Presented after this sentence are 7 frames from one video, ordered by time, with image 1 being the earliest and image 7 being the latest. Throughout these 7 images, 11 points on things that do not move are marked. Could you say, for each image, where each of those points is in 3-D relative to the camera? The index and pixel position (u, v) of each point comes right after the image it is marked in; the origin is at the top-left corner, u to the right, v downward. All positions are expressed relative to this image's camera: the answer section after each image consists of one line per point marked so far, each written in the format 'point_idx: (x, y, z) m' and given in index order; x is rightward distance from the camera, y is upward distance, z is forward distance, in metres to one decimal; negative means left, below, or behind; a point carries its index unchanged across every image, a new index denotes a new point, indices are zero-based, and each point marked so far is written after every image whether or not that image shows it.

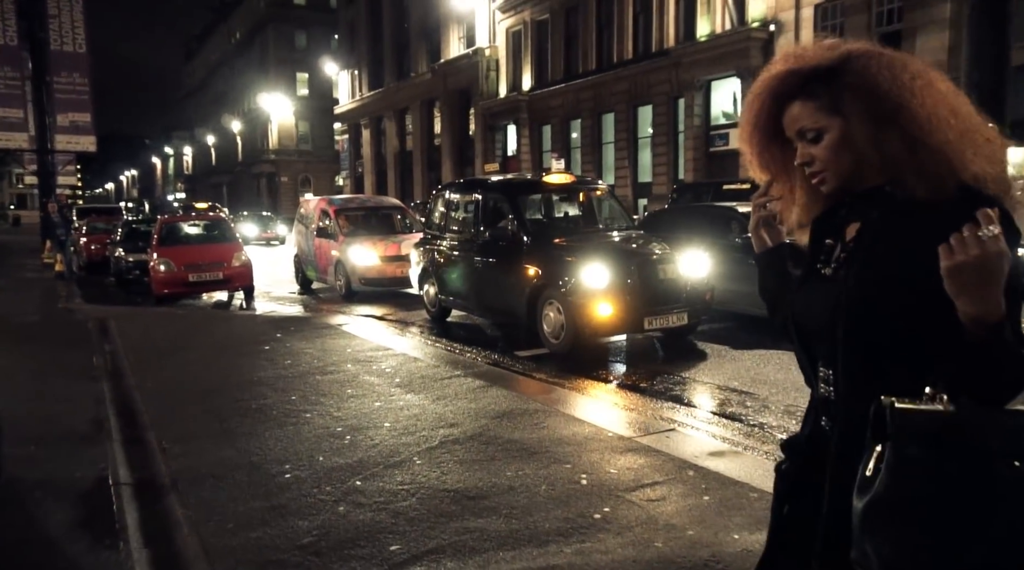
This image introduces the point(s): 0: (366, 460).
0: (-1.0, -1.3, +6.3) m
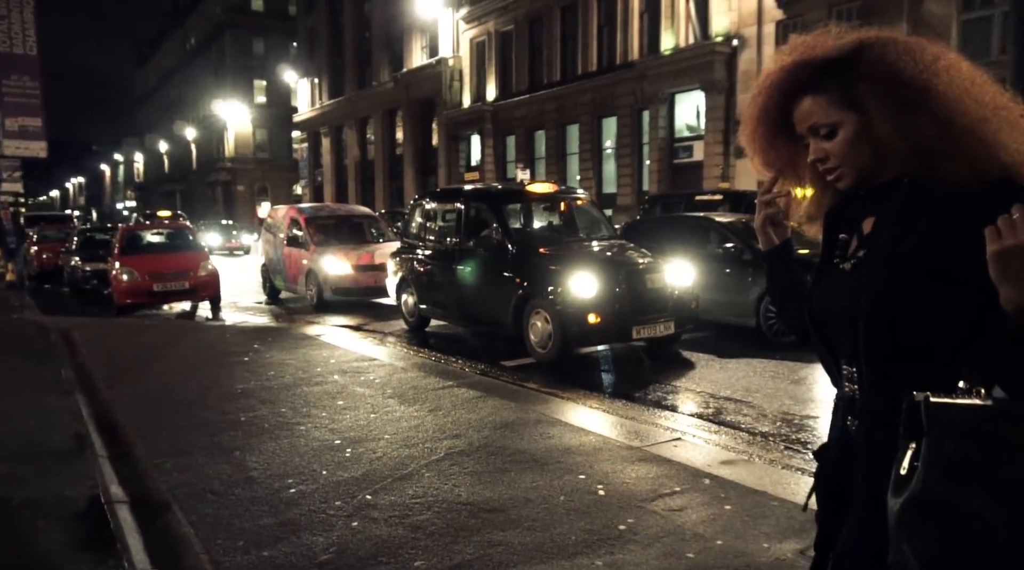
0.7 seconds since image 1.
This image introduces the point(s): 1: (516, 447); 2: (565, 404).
0: (-1.0, -1.3, +6.2) m
1: (0.0, -1.2, +6.5) m
2: (+0.3, -1.0, +8.1) m
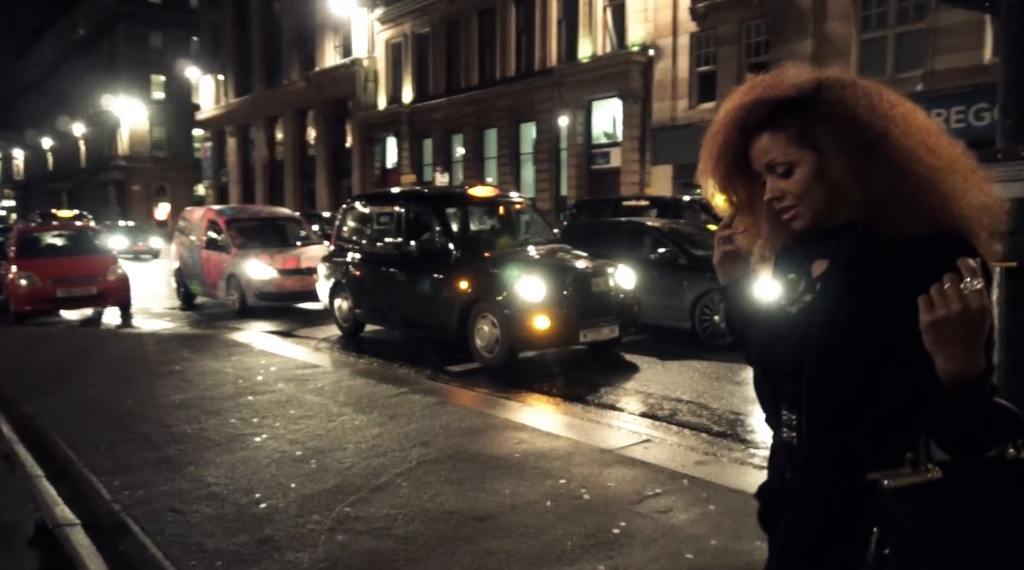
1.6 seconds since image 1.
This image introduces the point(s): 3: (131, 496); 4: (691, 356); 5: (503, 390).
0: (-1.1, -1.4, +6.0) m
1: (-0.2, -1.2, +6.4) m
2: (-0.1, -1.1, +8.1) m
3: (-2.6, -1.4, +6.0) m
4: (+2.0, -0.8, +9.9) m
5: (-0.1, -1.0, +8.8) m
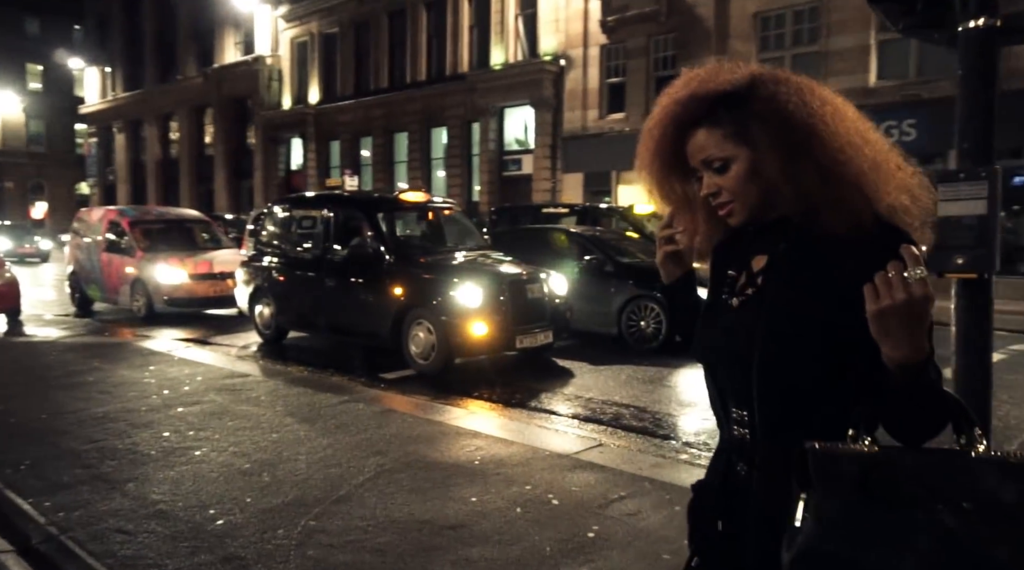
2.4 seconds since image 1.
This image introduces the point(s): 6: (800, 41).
0: (-1.4, -1.4, +5.8) m
1: (-0.5, -1.3, +6.4) m
2: (-0.6, -1.1, +8.0) m
3: (-2.9, -1.5, +5.7) m
4: (+1.3, -0.9, +10.1) m
5: (-0.7, -1.1, +8.8) m
6: (+6.1, +5.1, +18.4) m
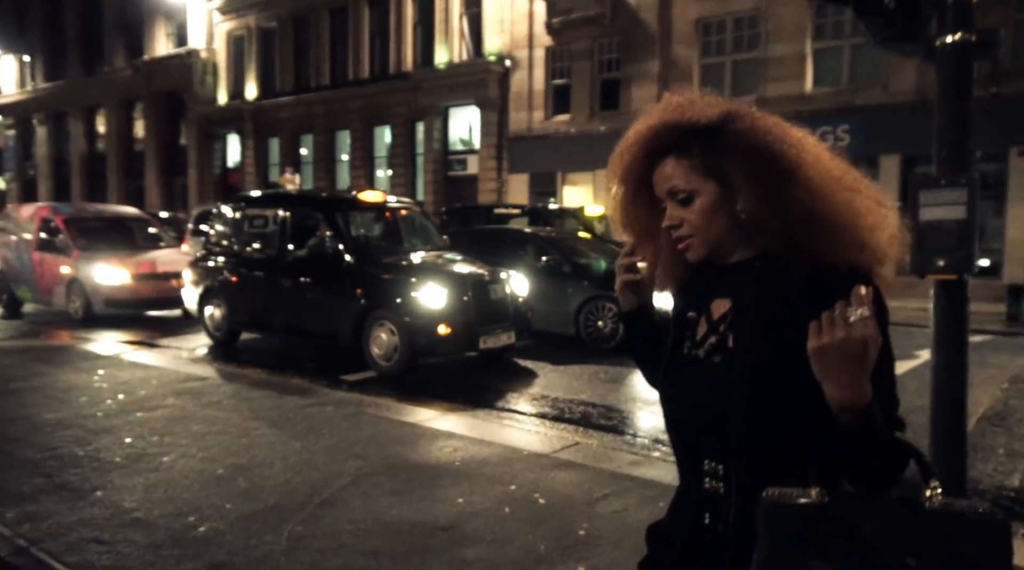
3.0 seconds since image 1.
0: (-1.5, -1.4, +5.7) m
1: (-0.7, -1.3, +6.4) m
2: (-0.9, -1.2, +8.0) m
3: (-2.9, -1.5, +5.4) m
4: (+0.8, -0.9, +10.2) m
5: (-1.0, -1.1, +8.7) m
6: (+4.9, +5.1, +18.9) m
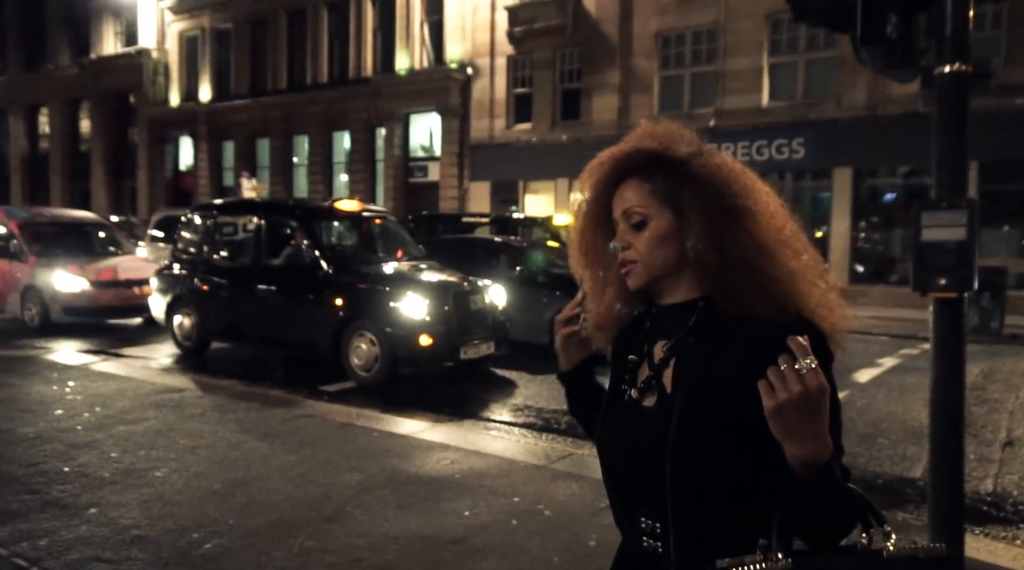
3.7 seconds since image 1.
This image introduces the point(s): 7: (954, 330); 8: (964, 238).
0: (-1.4, -1.5, +5.7) m
1: (-0.7, -1.4, +6.4) m
2: (-1.0, -1.3, +8.0) m
3: (-2.9, -1.6, +5.3) m
4: (+0.5, -1.0, +10.3) m
5: (-1.2, -1.2, +8.7) m
6: (+4.0, +4.9, +19.3) m
7: (+2.5, -0.3, +4.9) m
8: (+2.5, +0.3, +4.8) m
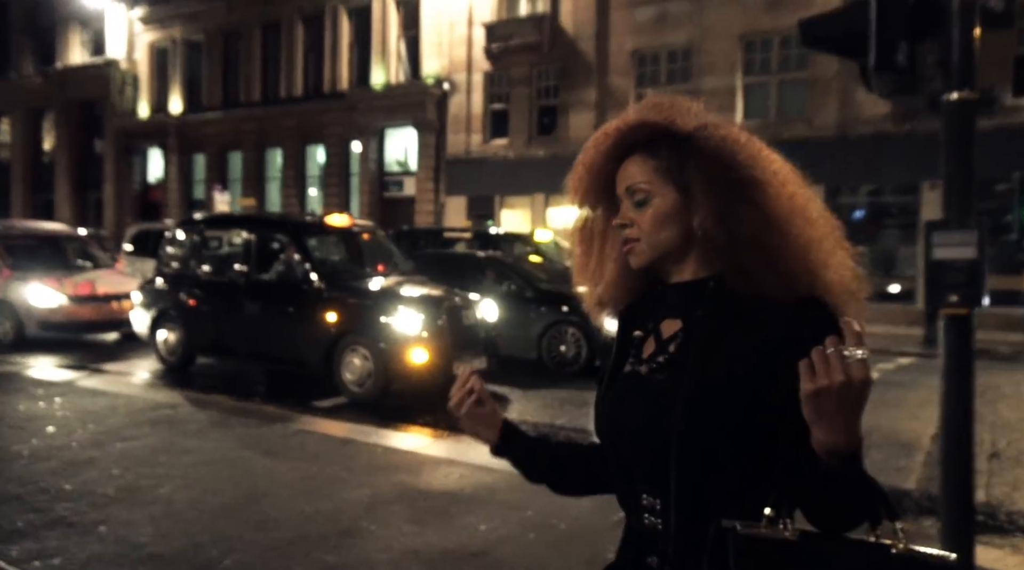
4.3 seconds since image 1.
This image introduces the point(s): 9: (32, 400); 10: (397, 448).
0: (-1.3, -1.6, +5.6) m
1: (-0.6, -1.5, +6.4) m
2: (-1.0, -1.4, +8.0) m
3: (-2.7, -1.7, +5.2) m
4: (+0.4, -1.2, +10.4) m
5: (-1.2, -1.4, +8.7) m
6: (+3.5, +4.6, +19.7) m
7: (+2.6, -0.4, +5.1) m
8: (+2.6, +0.2, +5.0) m
9: (-4.7, -1.1, +8.7) m
10: (-1.0, -1.4, +7.4) m
